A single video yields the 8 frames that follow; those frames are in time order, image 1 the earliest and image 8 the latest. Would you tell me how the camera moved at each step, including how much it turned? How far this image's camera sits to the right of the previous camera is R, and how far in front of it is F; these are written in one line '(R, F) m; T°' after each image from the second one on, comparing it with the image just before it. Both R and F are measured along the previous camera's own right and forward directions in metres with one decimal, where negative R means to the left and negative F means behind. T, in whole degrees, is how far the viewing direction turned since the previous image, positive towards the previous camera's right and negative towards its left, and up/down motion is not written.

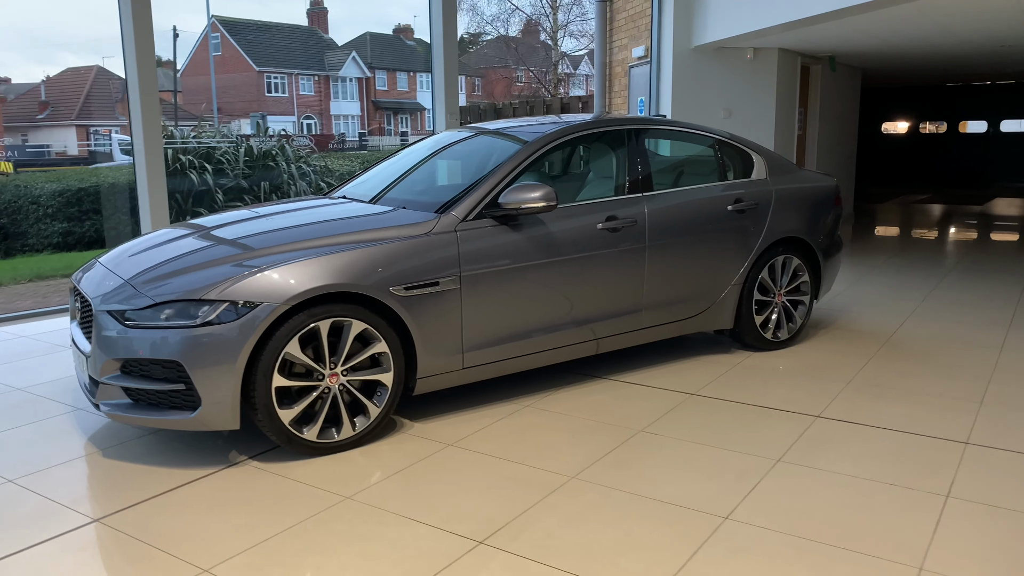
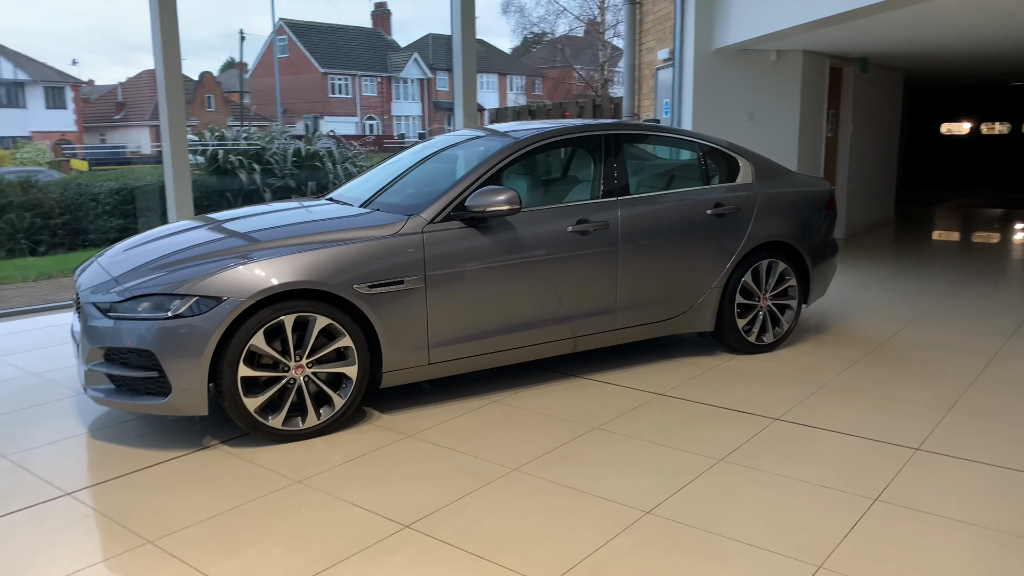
(+0.5, -0.1) m; -4°
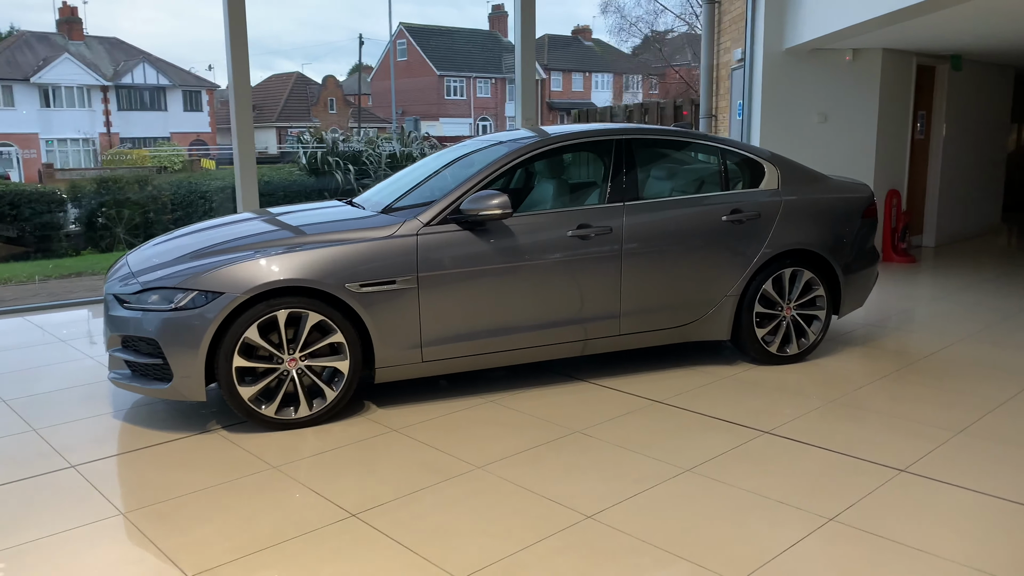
(+0.6, 0.0) m; -8°
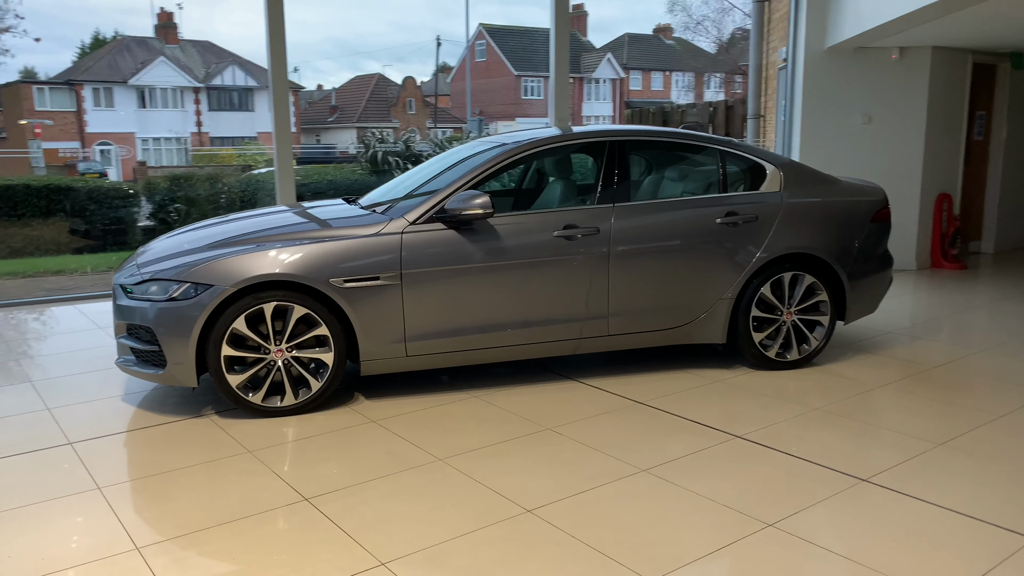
(+0.5, -0.1) m; -6°
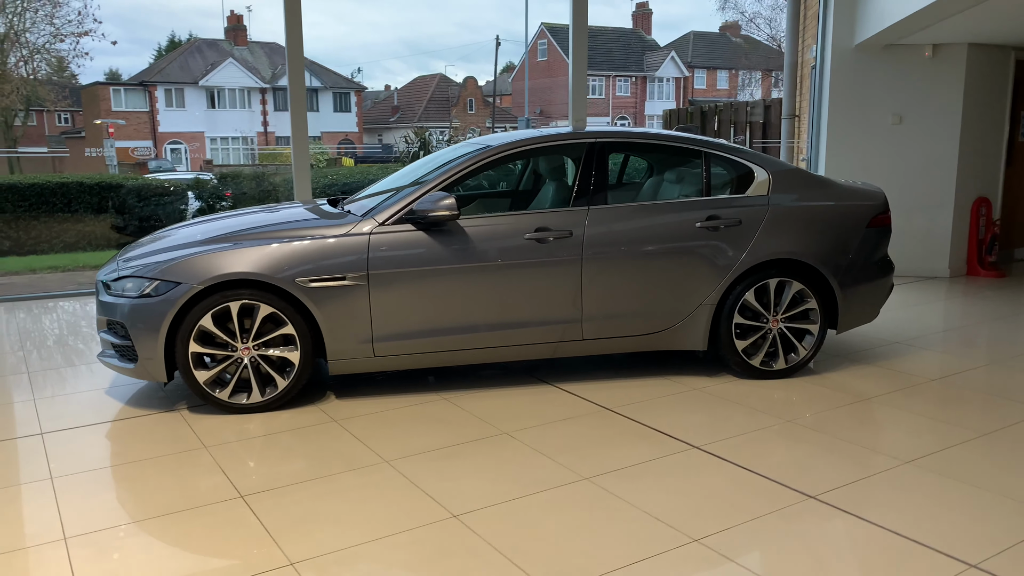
(+0.5, 0.0) m; -5°
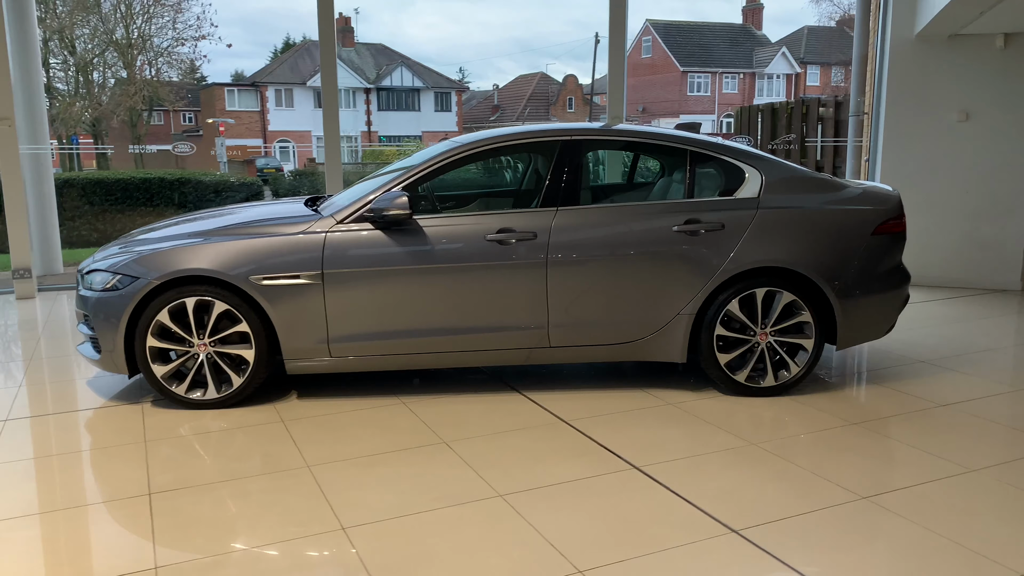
(+0.7, +0.2) m; -8°
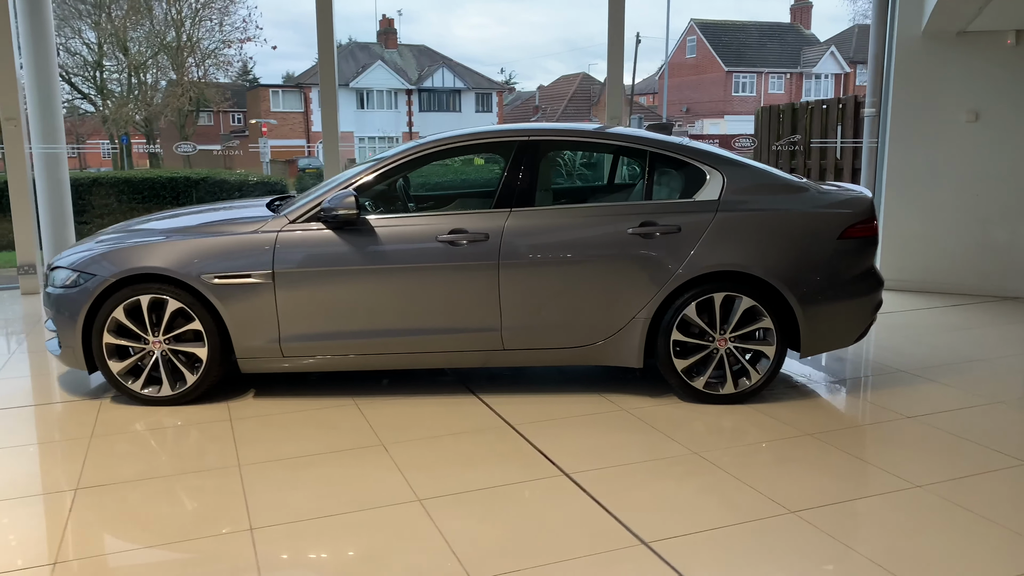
(+0.5, +0.1) m; -3°
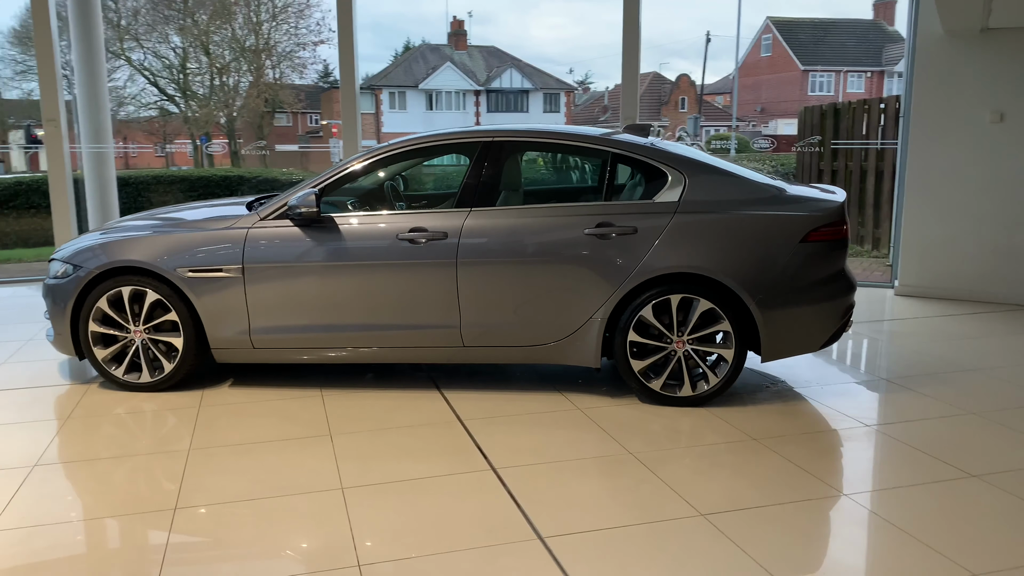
(+0.6, 0.0) m; -5°
